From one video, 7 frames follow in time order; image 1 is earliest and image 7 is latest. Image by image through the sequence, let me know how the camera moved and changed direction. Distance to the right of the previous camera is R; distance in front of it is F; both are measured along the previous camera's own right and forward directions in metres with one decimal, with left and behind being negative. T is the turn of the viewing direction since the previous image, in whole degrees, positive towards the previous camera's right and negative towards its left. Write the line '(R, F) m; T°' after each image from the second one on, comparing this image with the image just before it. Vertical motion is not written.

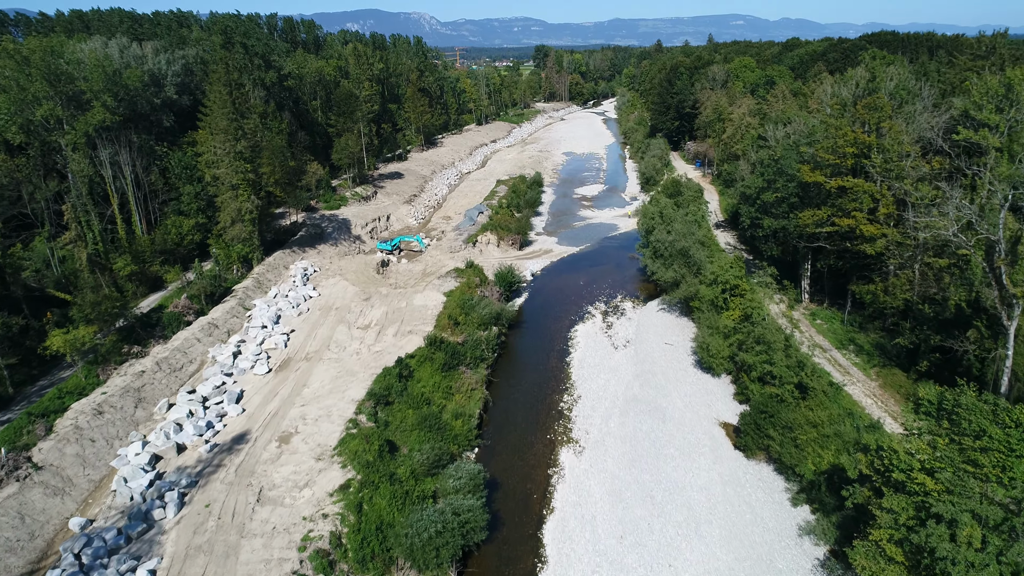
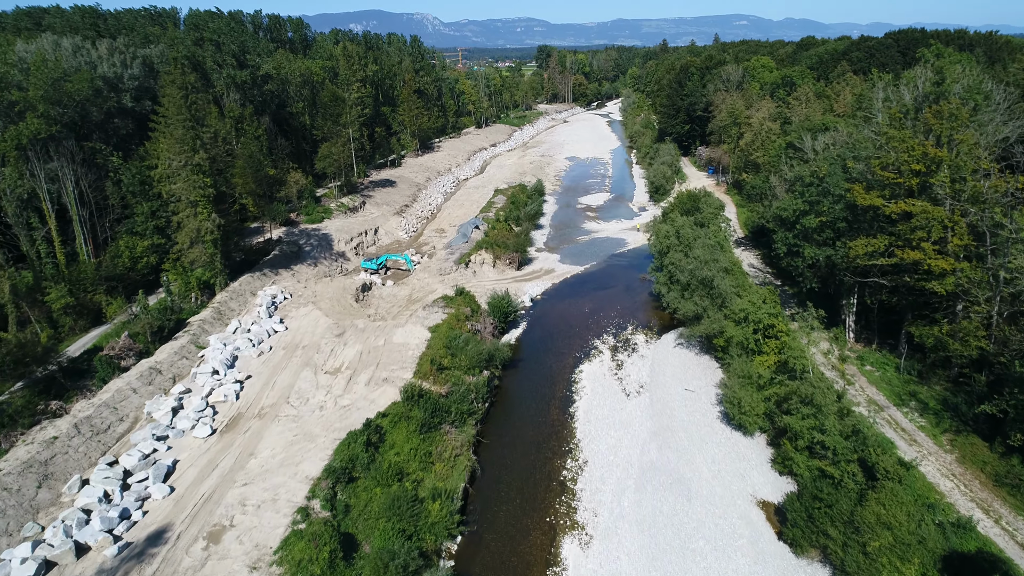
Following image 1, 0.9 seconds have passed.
(+0.3, +4.6) m; 0°
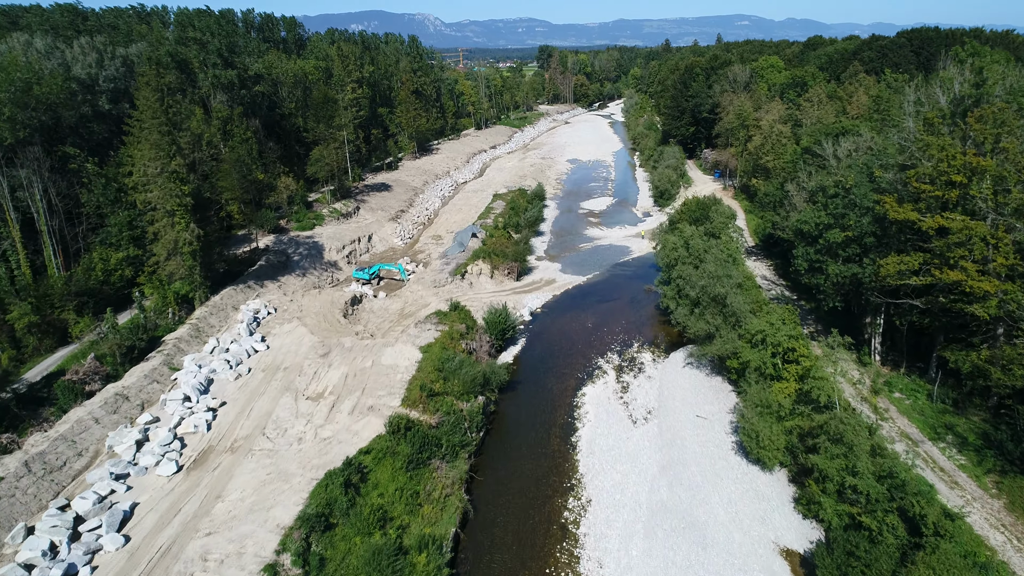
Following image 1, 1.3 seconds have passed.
(+0.2, +2.1) m; 0°
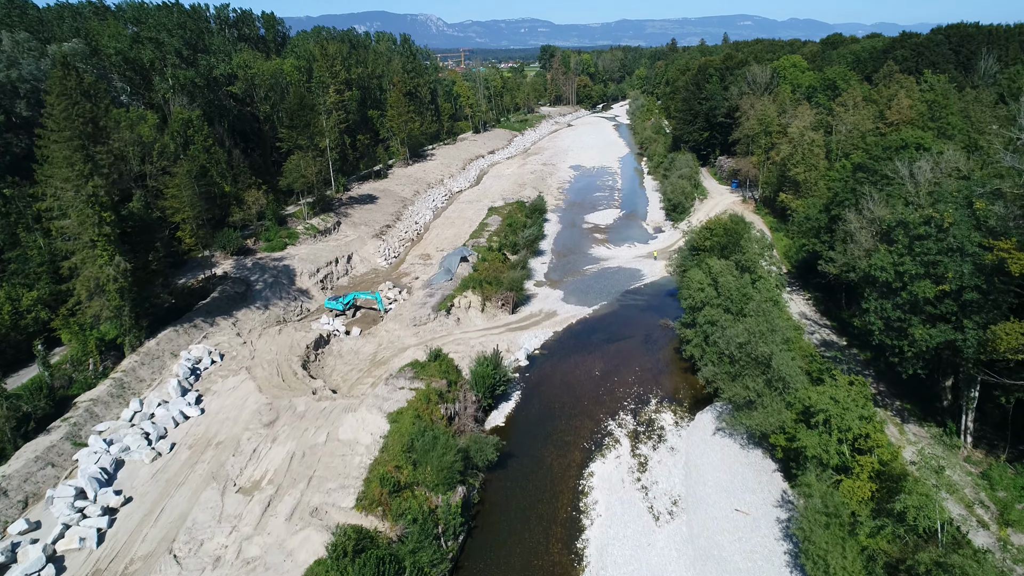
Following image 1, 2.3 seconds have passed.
(+0.4, +5.5) m; 0°
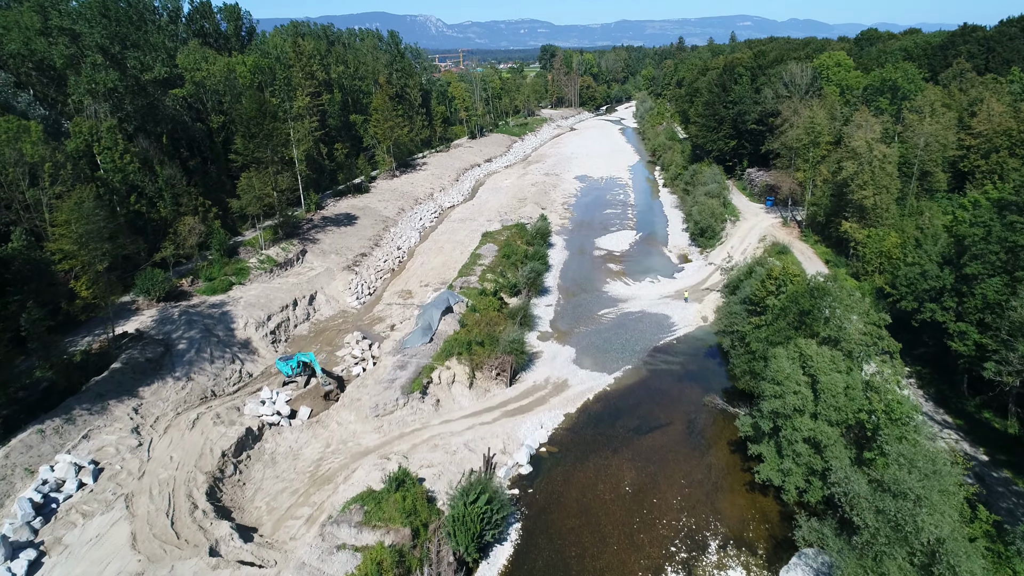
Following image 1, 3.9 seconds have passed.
(+0.1, +8.3) m; 0°
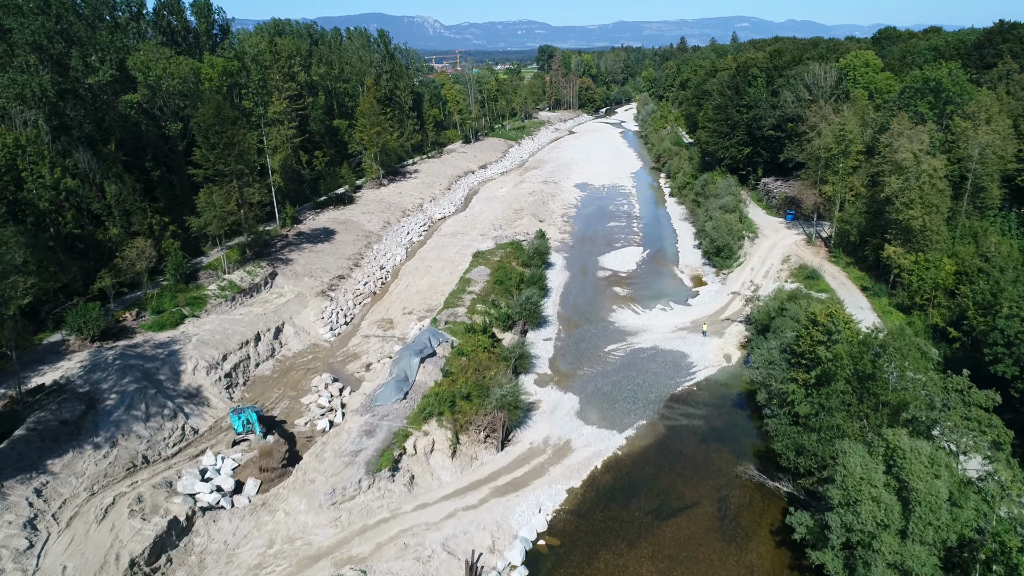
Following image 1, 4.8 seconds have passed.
(+0.2, +4.6) m; 0°
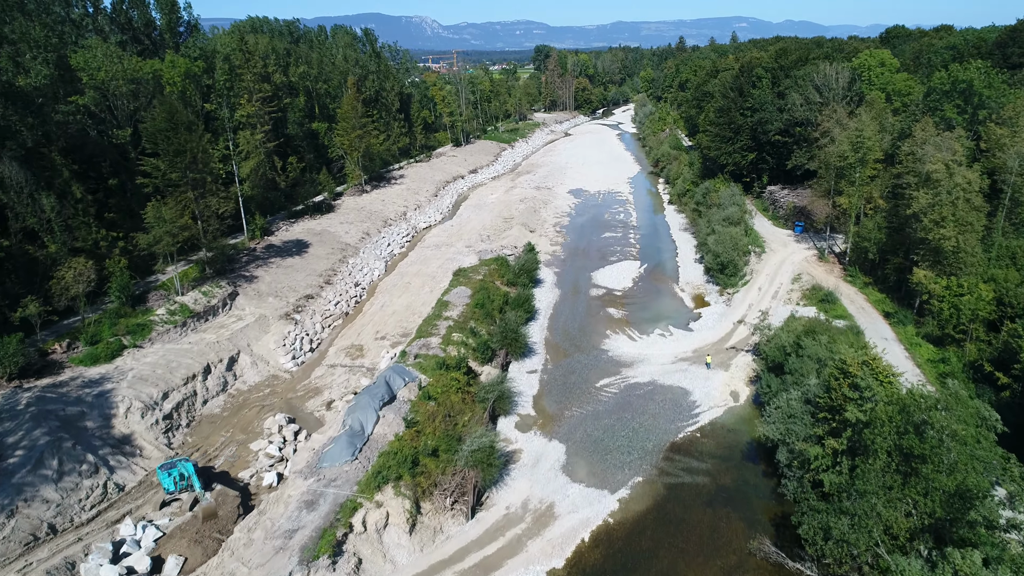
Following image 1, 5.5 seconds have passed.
(+0.7, +3.5) m; 0°
